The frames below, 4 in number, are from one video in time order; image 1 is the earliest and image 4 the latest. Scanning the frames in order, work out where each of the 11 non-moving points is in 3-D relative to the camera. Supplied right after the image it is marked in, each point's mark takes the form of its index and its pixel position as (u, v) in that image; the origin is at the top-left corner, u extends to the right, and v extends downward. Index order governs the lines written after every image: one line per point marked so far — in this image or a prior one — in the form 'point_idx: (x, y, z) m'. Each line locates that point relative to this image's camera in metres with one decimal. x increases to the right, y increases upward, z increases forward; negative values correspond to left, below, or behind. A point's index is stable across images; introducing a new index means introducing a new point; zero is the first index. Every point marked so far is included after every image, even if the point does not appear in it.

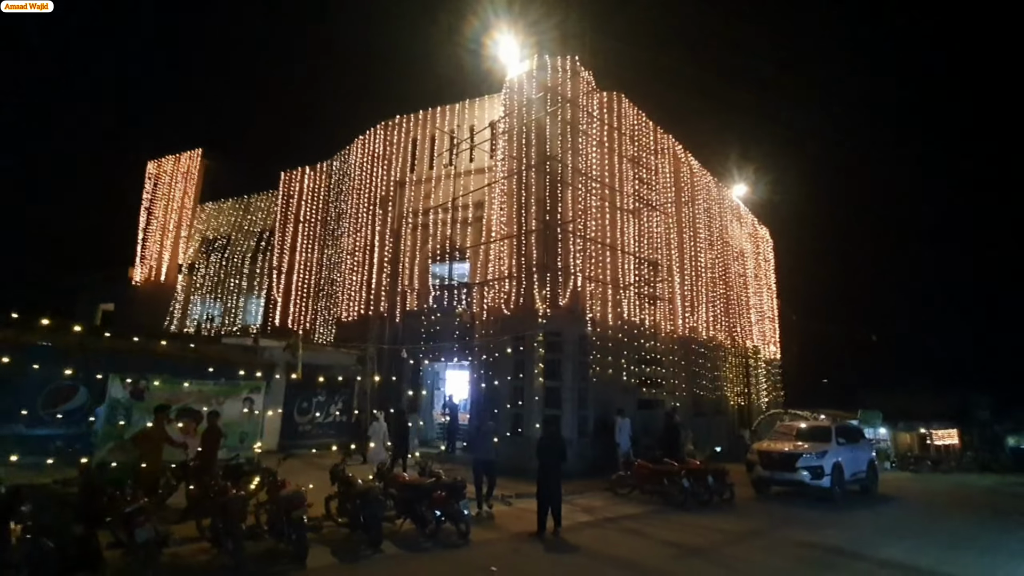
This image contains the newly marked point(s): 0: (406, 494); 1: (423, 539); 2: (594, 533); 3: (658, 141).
0: (-1.3, -2.6, +7.8) m
1: (-1.0, -3.1, +7.8) m
2: (+1.1, -3.3, +8.4) m
3: (+4.5, +4.6, +19.5) m
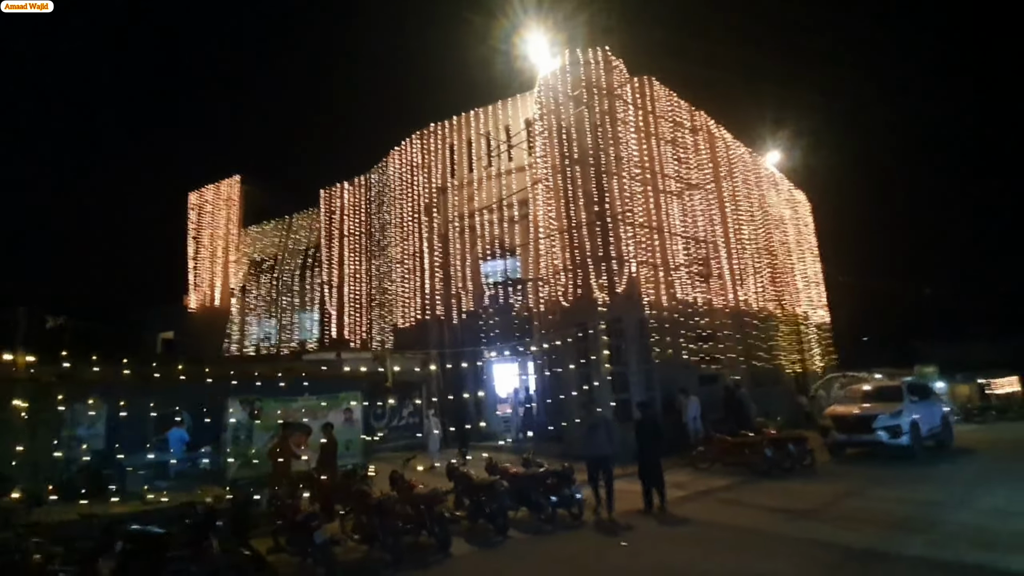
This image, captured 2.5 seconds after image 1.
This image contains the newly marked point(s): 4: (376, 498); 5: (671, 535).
0: (+0.1, -2.6, +8.4) m
1: (+0.4, -3.1, +8.3) m
2: (+2.6, -3.1, +8.9) m
3: (+5.6, +5.2, +19.8) m
4: (-1.5, -2.3, +7.0) m
5: (+1.9, -2.9, +7.4) m
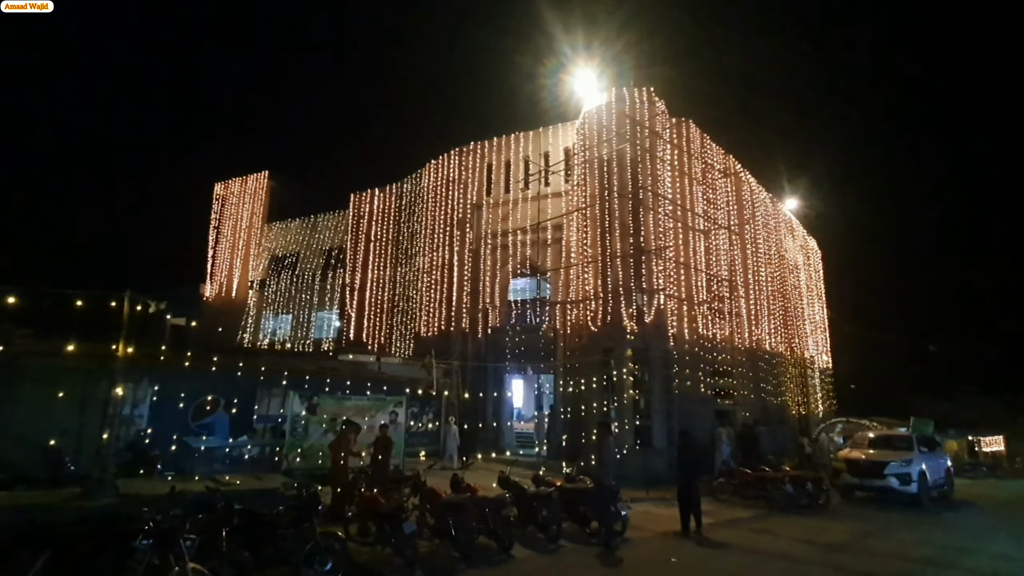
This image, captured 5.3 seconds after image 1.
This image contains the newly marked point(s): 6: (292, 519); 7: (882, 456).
0: (+0.8, -3.0, +8.9) m
1: (+1.0, -3.5, +8.9) m
2: (+3.2, -3.7, +9.5) m
3: (+6.8, +4.1, +20.6) m
4: (-0.8, -2.5, +7.5) m
5: (+2.5, -3.4, +8.0) m
6: (-2.3, -2.4, +6.4) m
7: (+8.1, -3.7, +13.9) m
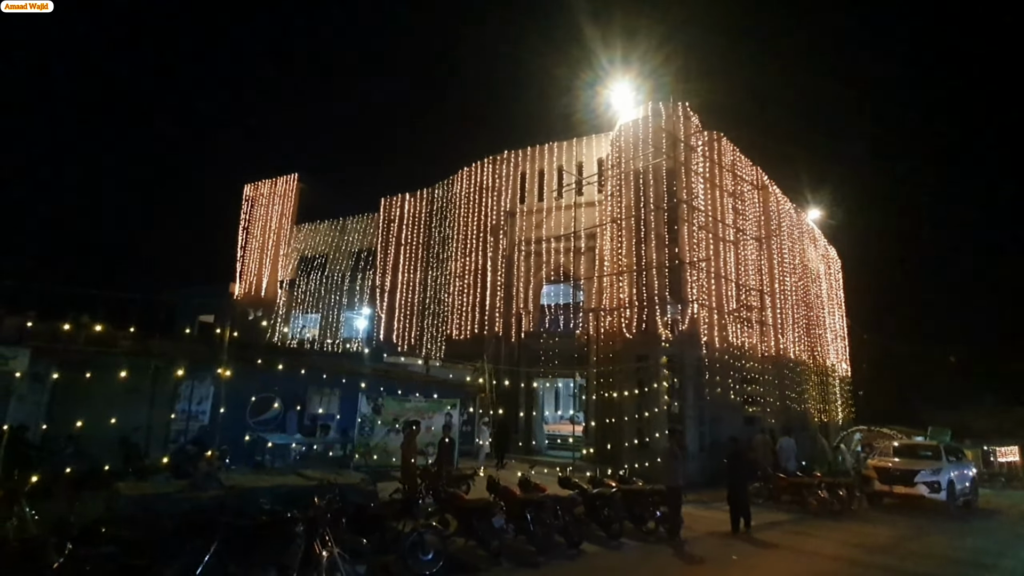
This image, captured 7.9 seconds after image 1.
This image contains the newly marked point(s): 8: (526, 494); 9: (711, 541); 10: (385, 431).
0: (+1.7, -3.2, +9.5) m
1: (+1.9, -3.7, +9.5) m
2: (+4.1, -3.9, +10.1) m
3: (+8.0, +3.8, +21.1) m
4: (+0.1, -2.7, +8.1) m
5: (+3.4, -3.6, +8.6) m
6: (-1.4, -2.5, +7.0) m
7: (+9.0, -4.0, +14.4) m
8: (+0.1, -2.6, +8.1) m
9: (+2.8, -3.7, +9.2) m
10: (-2.2, -2.5, +11.0) m
